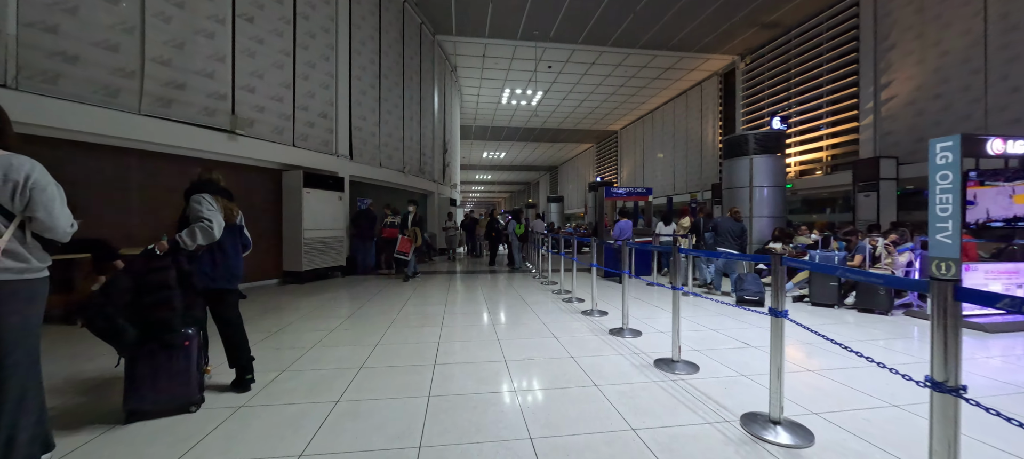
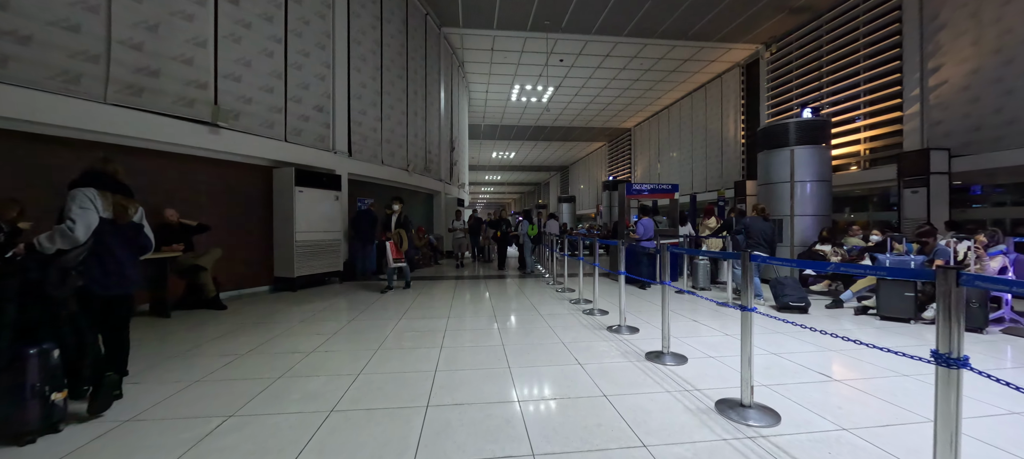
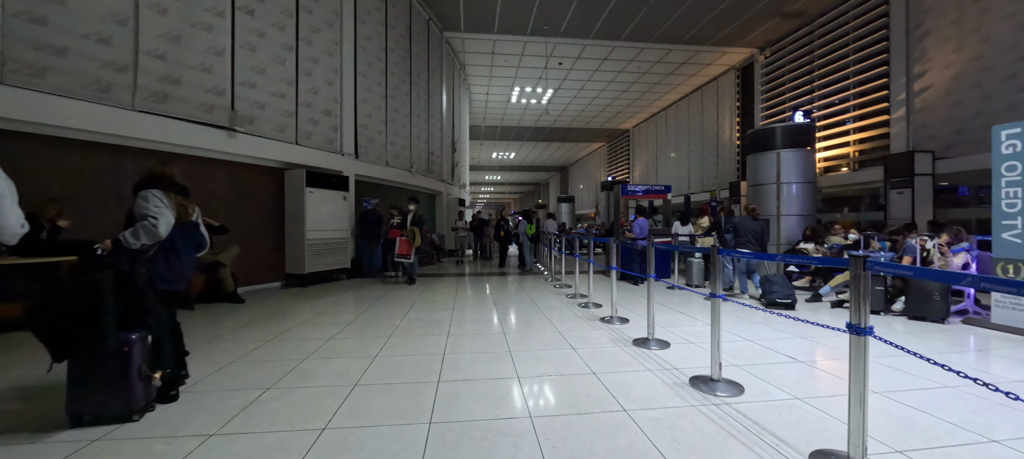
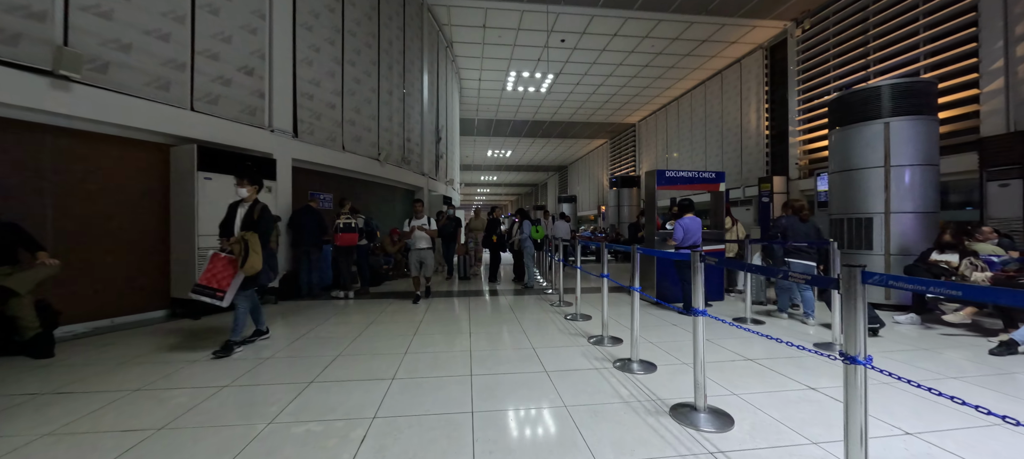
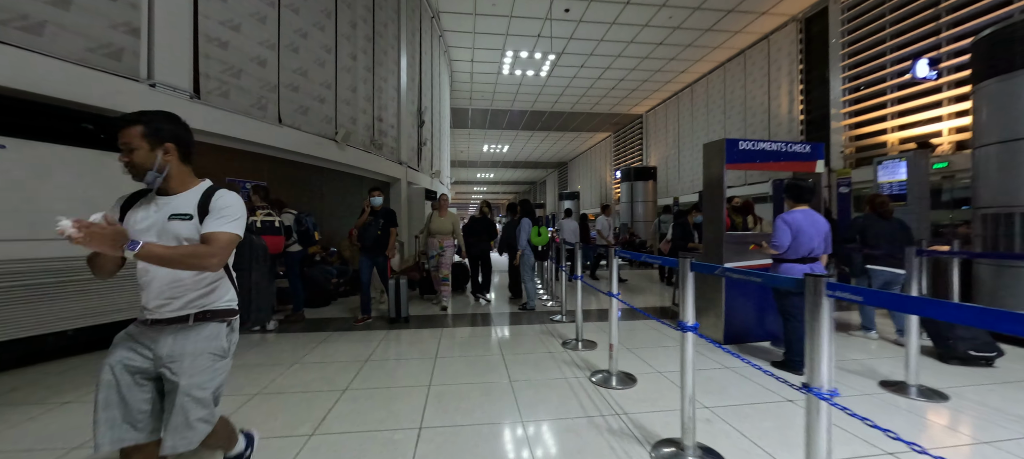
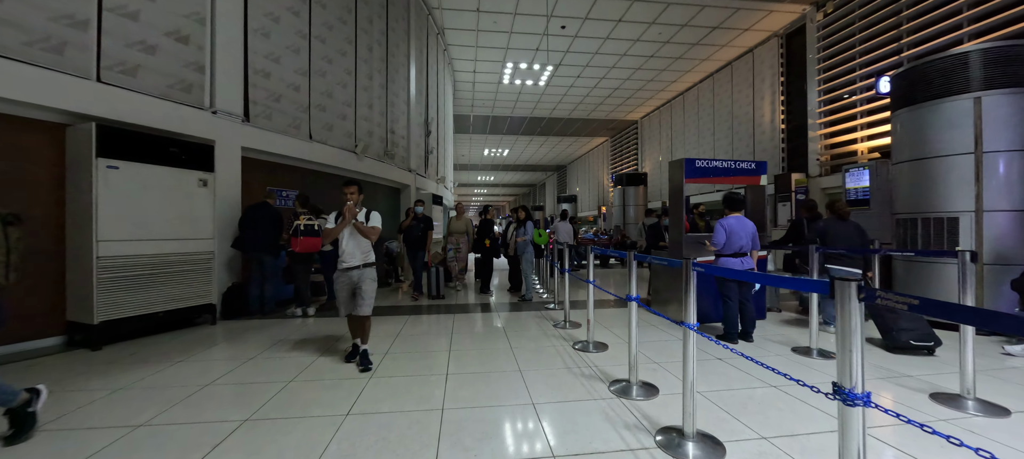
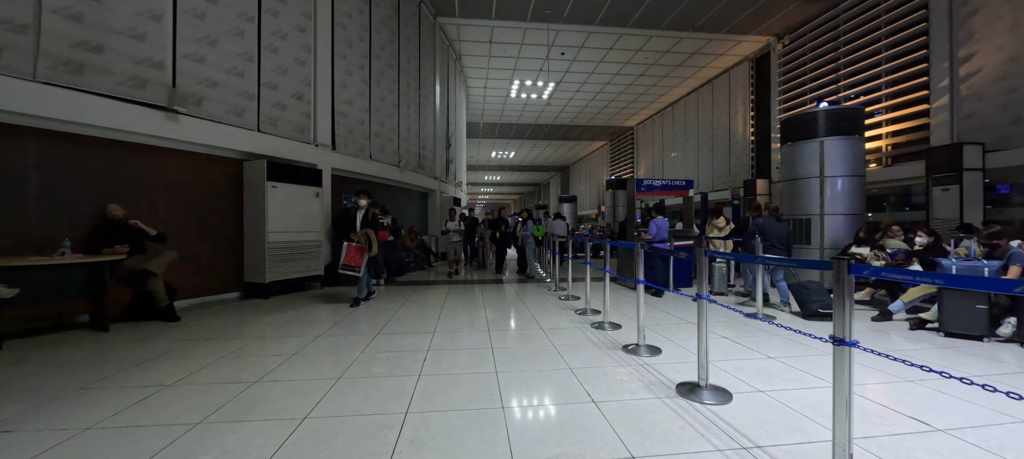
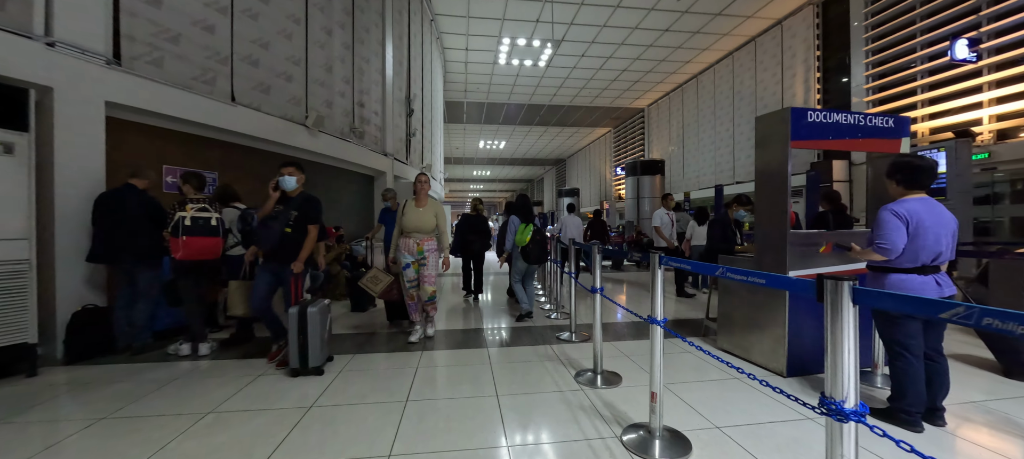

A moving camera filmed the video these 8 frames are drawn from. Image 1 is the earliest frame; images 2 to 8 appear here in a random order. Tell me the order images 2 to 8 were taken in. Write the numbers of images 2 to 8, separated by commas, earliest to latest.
3, 2, 7, 4, 6, 5, 8
